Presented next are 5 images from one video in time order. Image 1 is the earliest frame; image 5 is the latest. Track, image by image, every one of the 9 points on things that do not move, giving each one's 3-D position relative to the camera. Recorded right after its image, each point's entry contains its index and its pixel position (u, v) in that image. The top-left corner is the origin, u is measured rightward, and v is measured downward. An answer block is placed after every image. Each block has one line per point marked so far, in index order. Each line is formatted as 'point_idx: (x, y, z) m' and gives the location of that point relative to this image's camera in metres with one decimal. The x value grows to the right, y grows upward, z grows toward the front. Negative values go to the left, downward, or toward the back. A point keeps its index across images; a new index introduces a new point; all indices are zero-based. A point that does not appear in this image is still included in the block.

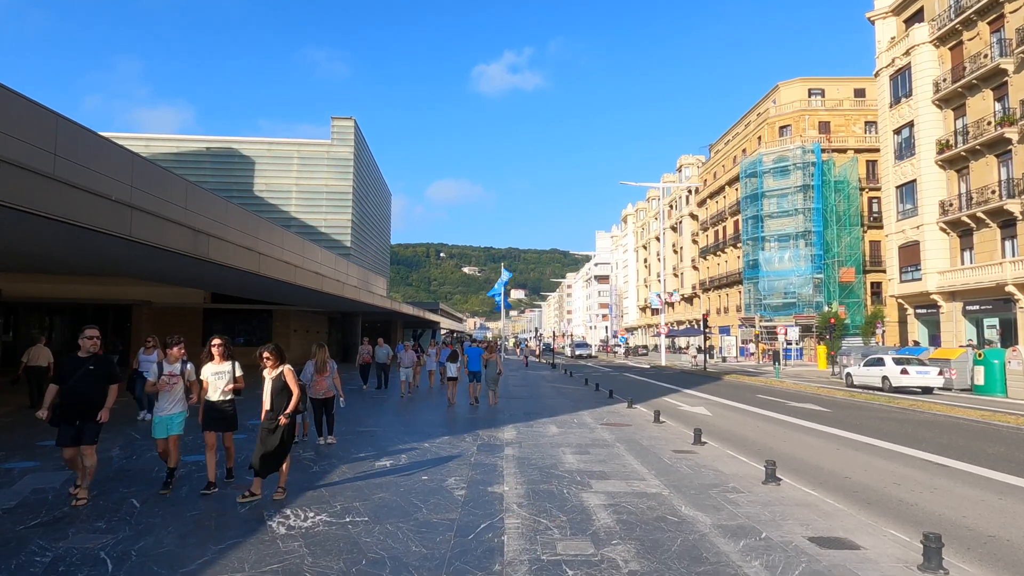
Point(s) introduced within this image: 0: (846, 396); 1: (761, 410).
0: (+9.1, -2.9, +17.8) m
1: (+5.8, -2.8, +15.1) m
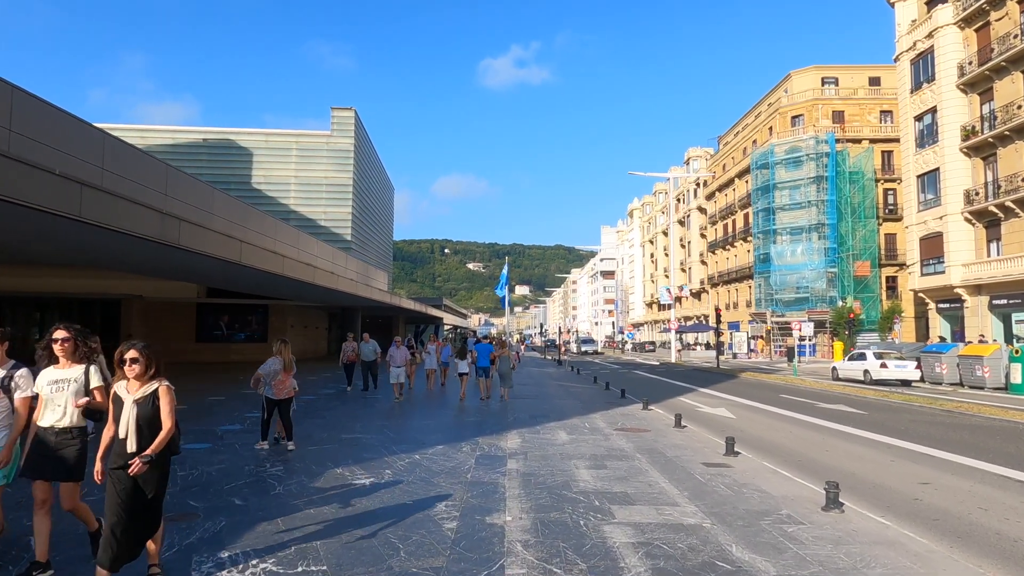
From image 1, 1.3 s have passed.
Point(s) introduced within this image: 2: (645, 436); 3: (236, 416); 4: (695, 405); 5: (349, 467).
0: (+9.2, -2.7, +16.4) m
1: (+5.8, -2.6, +13.8) m
2: (+2.0, -2.3, +9.9) m
3: (-4.6, -2.2, +10.9) m
4: (+4.2, -2.7, +14.9) m
5: (-1.8, -2.0, +7.2) m
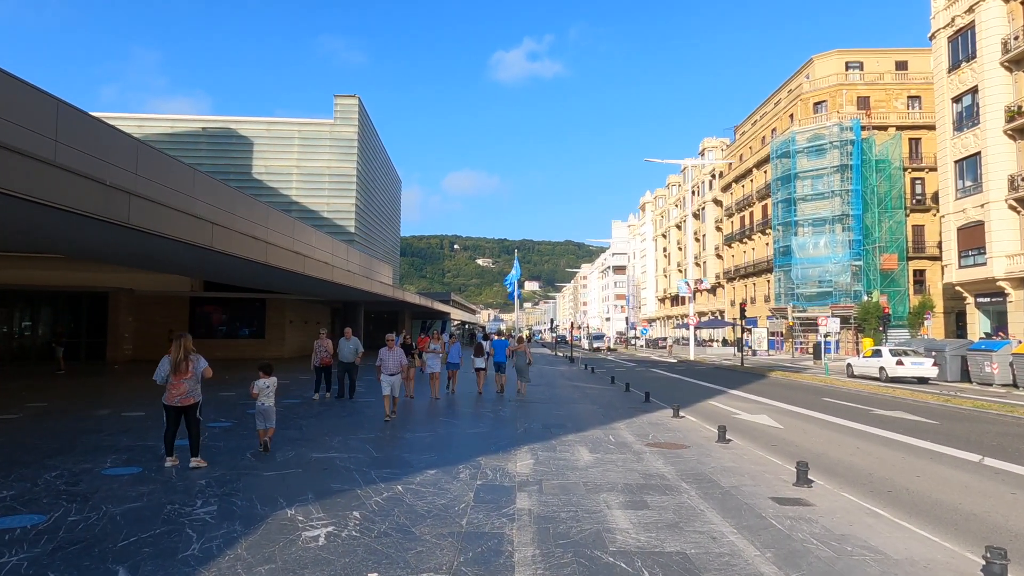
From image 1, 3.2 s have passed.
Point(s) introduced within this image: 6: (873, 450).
0: (+9.4, -2.5, +14.5) m
1: (+6.0, -2.4, +11.9) m
2: (+2.1, -2.1, +8.1) m
3: (-4.5, -2.0, +9.1) m
4: (+4.4, -2.5, +13.0) m
5: (-1.7, -1.8, +5.4) m
6: (+4.9, -2.2, +8.8) m
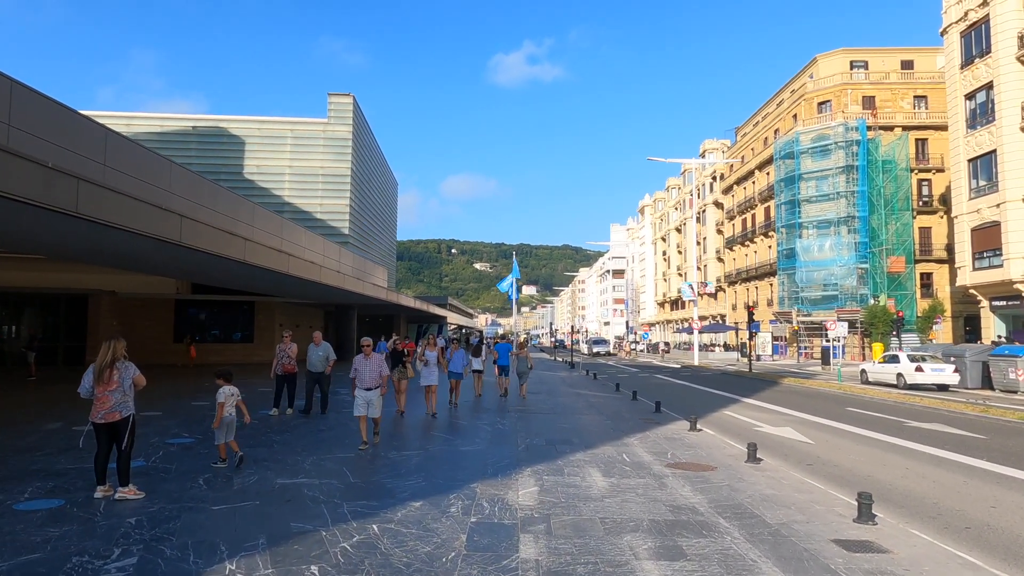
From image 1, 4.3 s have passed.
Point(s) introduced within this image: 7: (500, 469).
0: (+9.4, -2.5, +13.4) m
1: (+6.0, -2.4, +10.8) m
2: (+2.1, -2.1, +6.9) m
3: (-4.4, -1.9, +8.0) m
4: (+4.4, -2.5, +11.9) m
5: (-1.7, -1.8, +4.3) m
6: (+4.9, -2.2, +7.7) m
7: (-0.2, -2.0, +7.3) m
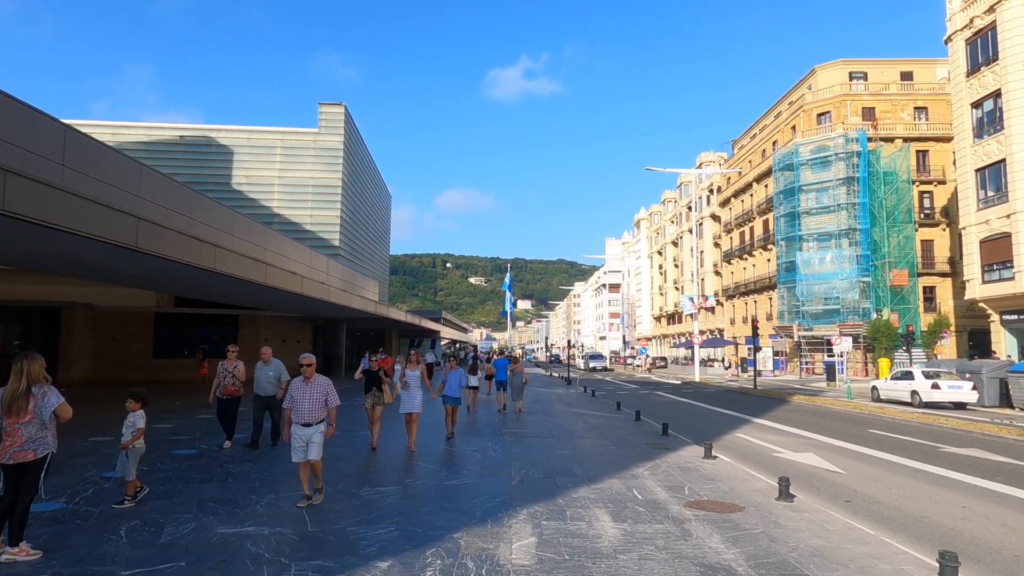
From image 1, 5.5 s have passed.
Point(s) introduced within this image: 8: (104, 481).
0: (+9.3, -2.7, +12.3) m
1: (+5.9, -2.6, +9.7) m
2: (+2.1, -2.1, +5.8) m
3: (-4.5, -2.0, +6.8) m
4: (+4.2, -2.6, +10.7) m
5: (-1.7, -1.8, +3.1) m
6: (+4.8, -2.3, +6.6) m
7: (-0.2, -2.1, +6.2) m
8: (-4.5, -2.1, +7.1) m
